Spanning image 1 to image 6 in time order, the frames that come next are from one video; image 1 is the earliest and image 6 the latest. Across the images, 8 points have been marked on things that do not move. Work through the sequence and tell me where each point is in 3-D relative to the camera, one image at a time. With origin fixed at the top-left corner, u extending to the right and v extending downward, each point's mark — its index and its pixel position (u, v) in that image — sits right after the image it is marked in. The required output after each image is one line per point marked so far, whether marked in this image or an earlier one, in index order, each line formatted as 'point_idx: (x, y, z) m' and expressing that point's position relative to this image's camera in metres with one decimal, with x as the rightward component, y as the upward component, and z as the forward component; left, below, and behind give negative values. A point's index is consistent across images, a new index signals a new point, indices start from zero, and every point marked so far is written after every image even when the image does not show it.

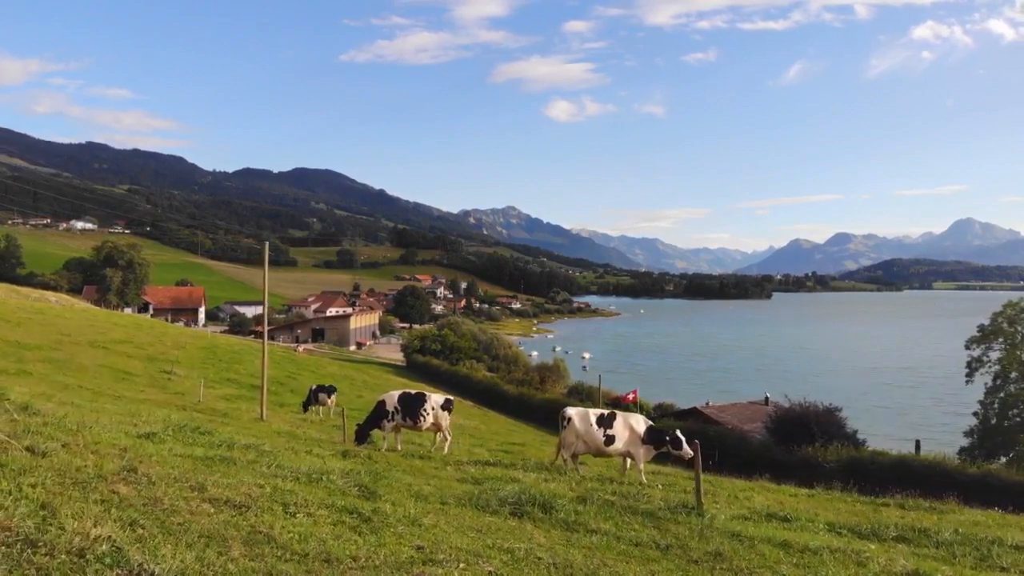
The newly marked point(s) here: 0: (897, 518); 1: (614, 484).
0: (+5.8, -3.4, +10.0) m
1: (+2.0, -3.3, +10.8) m
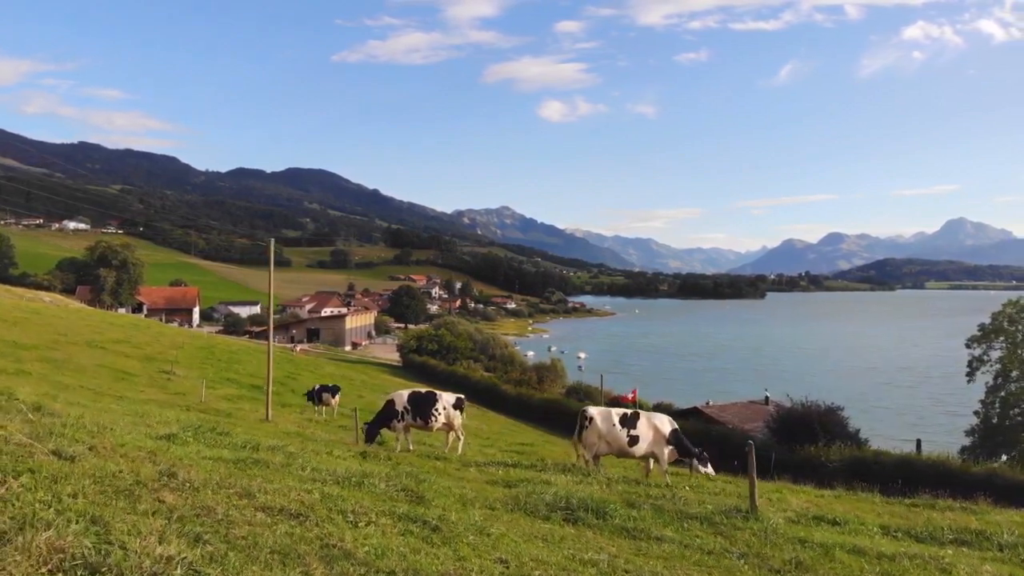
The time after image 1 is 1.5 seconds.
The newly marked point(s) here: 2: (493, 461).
0: (+6.2, -3.4, +9.6) m
1: (+2.4, -3.2, +10.5) m
2: (-0.3, -3.7, +13.8) m
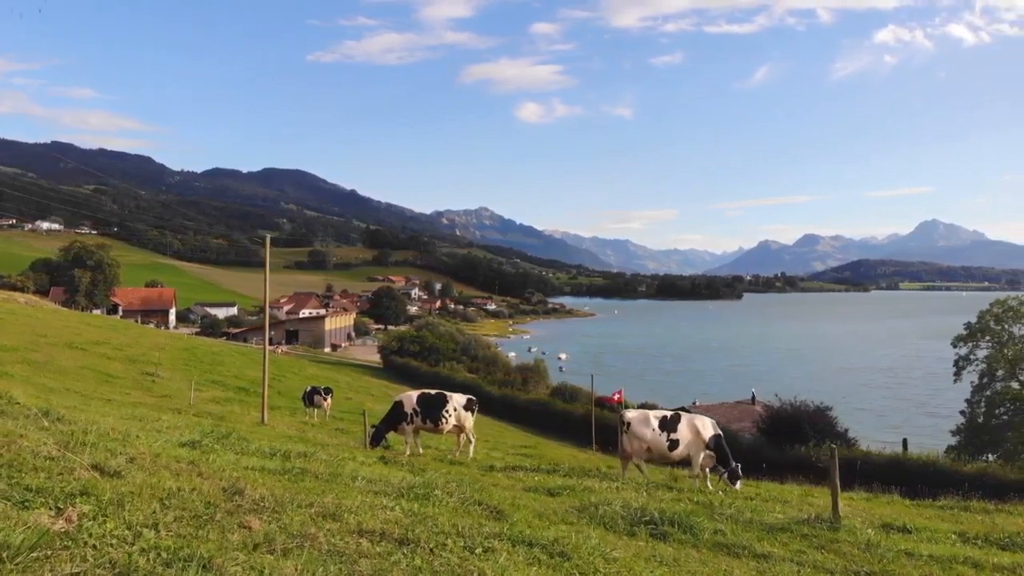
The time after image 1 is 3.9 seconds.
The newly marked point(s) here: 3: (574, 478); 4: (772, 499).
0: (+6.7, -3.3, +9.2) m
1: (+2.8, -3.1, +10.0) m
2: (+0.1, -3.6, +13.2) m
3: (+1.0, -3.2, +11.1) m
4: (+4.1, -3.3, +10.4) m
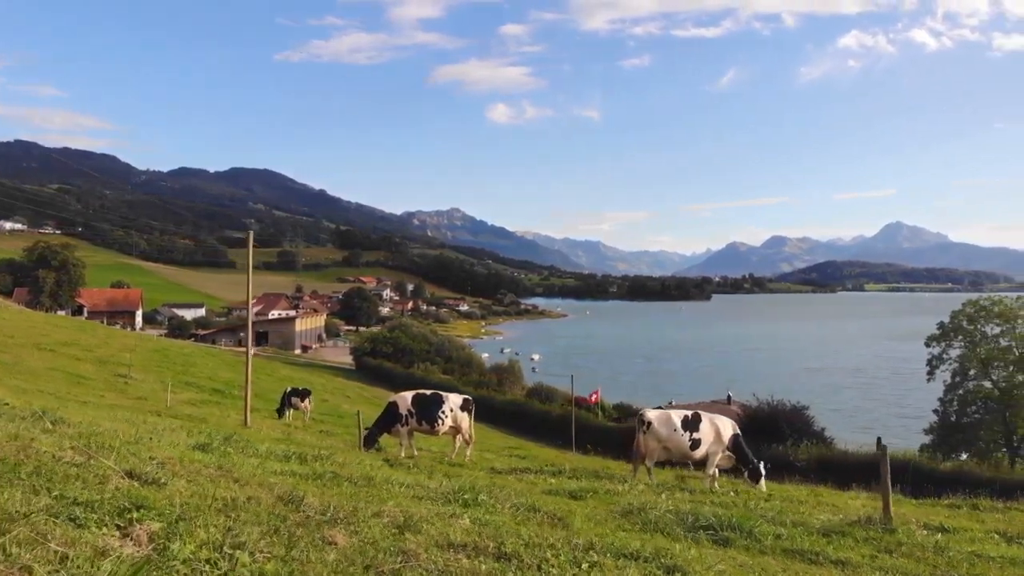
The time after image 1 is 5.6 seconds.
0: (+6.9, -3.2, +9.1) m
1: (+3.0, -3.1, +9.7) m
2: (+0.1, -3.5, +12.9) m
3: (+1.1, -3.1, +10.8) m
4: (+4.3, -3.2, +10.2) m
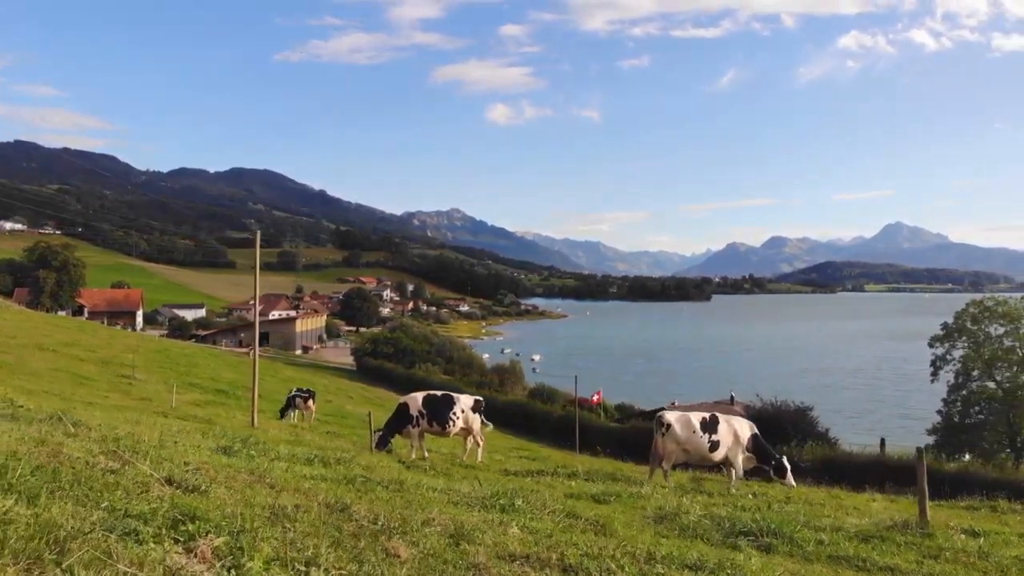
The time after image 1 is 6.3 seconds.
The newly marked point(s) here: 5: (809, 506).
0: (+7.2, -3.2, +9.0) m
1: (+3.3, -3.0, +9.6) m
2: (+0.4, -3.5, +12.7) m
3: (+1.4, -3.1, +10.6) m
4: (+4.5, -3.2, +10.0) m
5: (+4.1, -3.1, +9.3) m
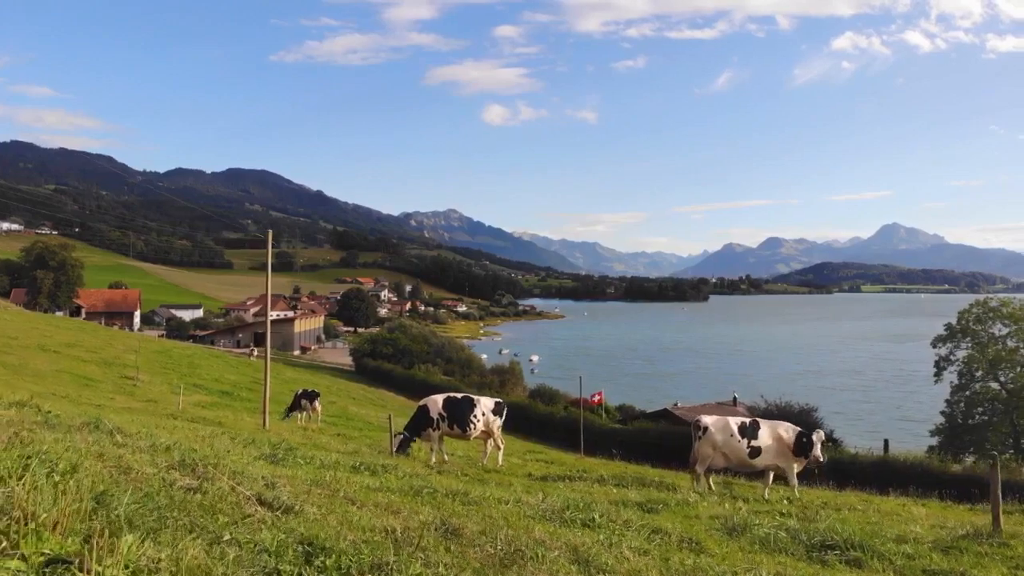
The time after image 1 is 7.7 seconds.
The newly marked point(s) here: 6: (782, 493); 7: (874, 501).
0: (+7.6, -3.2, +8.8) m
1: (+3.7, -3.1, +9.4) m
2: (+0.9, -3.5, +12.5) m
3: (+1.9, -3.1, +10.4) m
4: (+5.0, -3.3, +9.8) m
5: (+4.6, -3.1, +9.1) m
6: (+4.6, -3.5, +11.3) m
7: (+6.4, -3.7, +11.4) m
